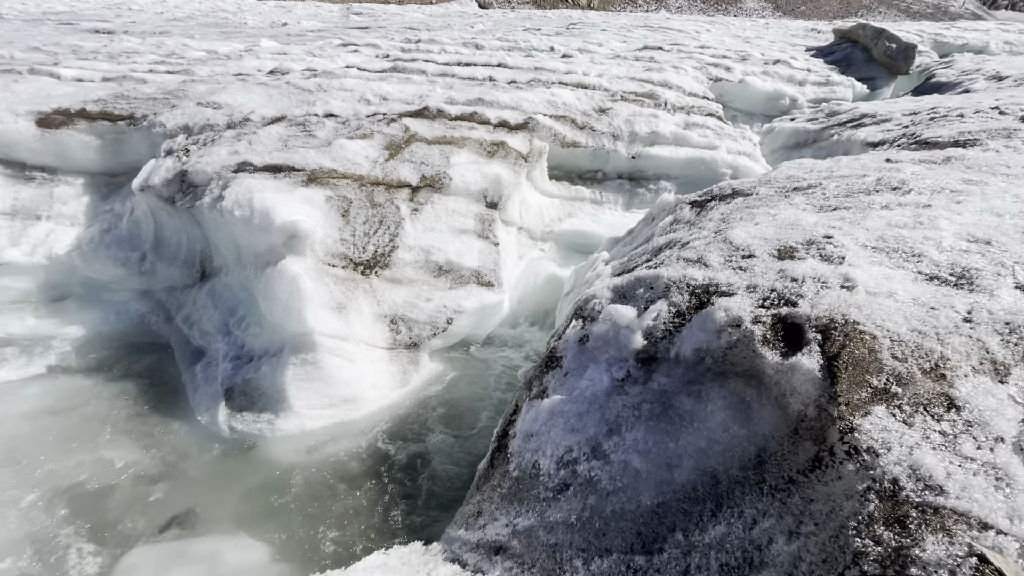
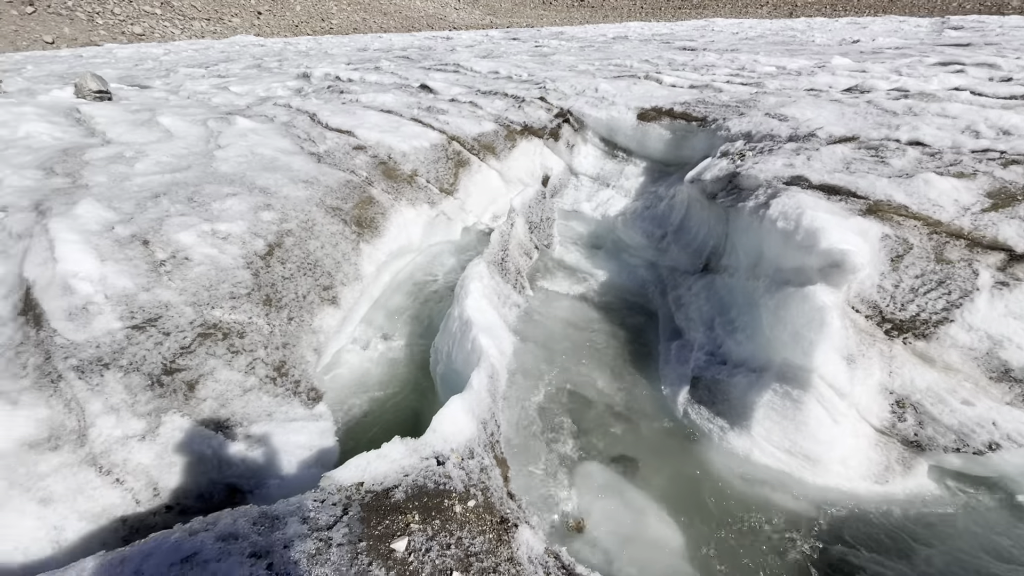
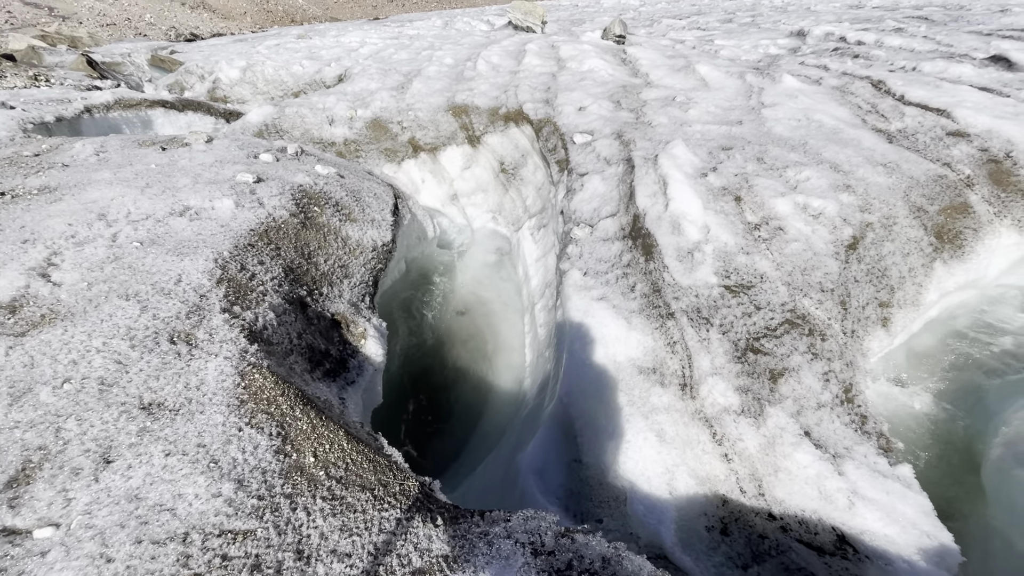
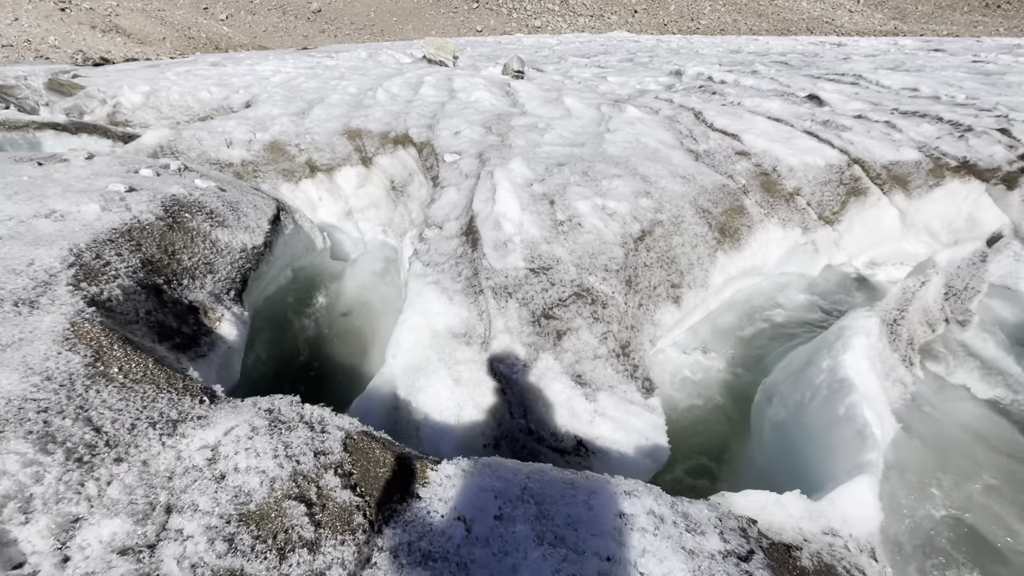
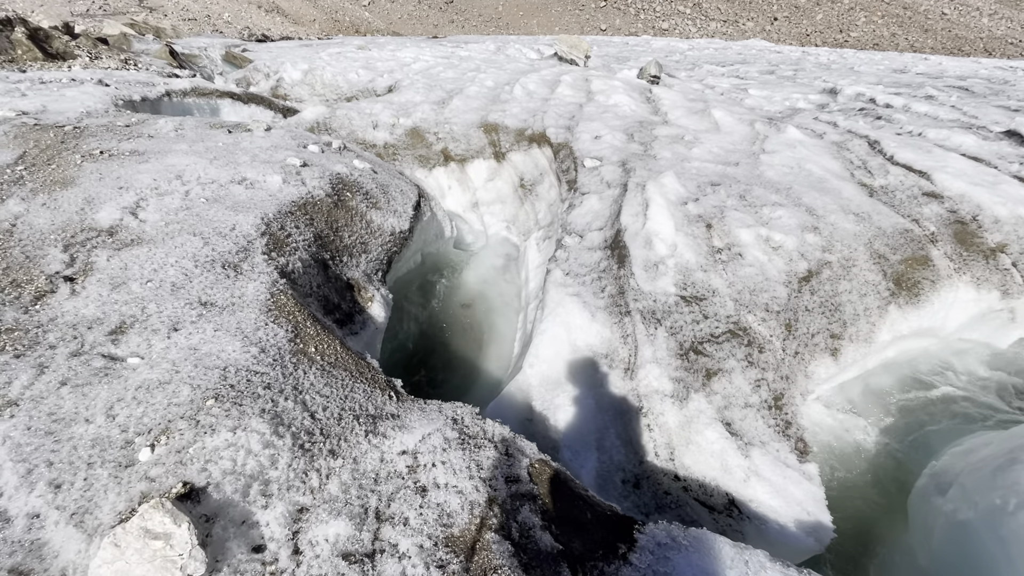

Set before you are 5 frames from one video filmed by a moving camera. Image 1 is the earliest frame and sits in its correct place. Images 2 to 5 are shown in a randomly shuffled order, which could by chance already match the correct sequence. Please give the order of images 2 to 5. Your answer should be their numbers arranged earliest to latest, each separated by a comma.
2, 4, 5, 3
